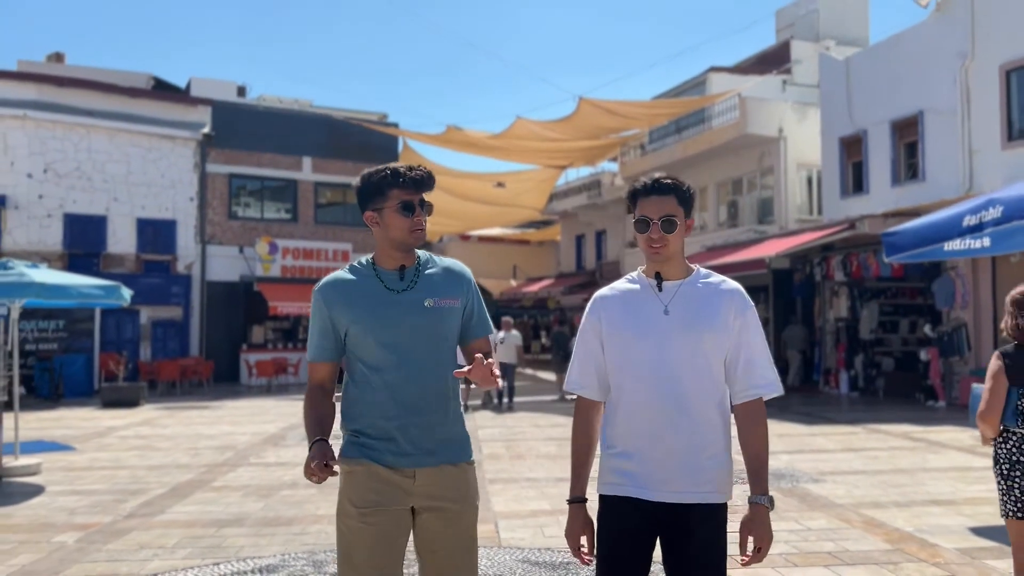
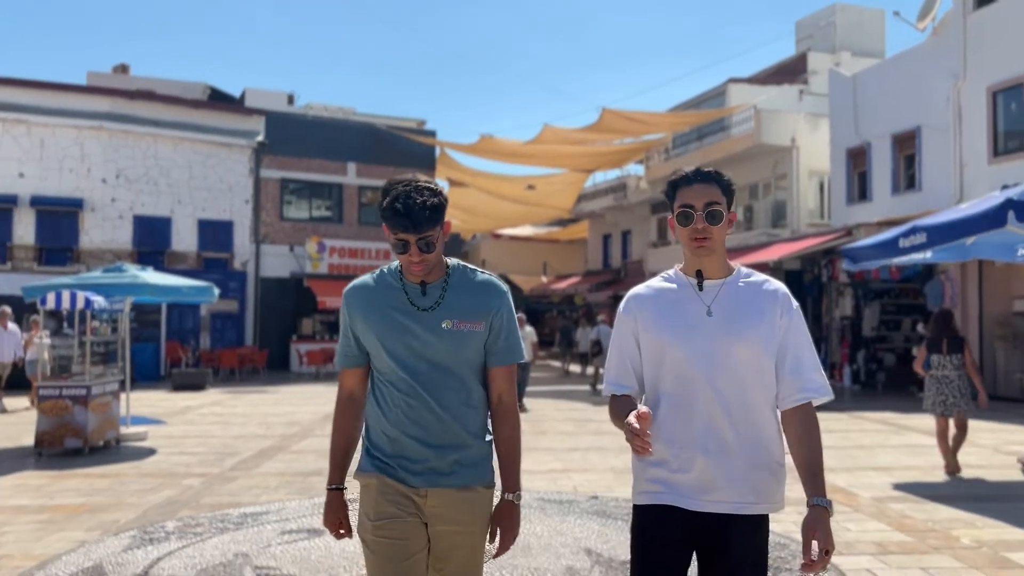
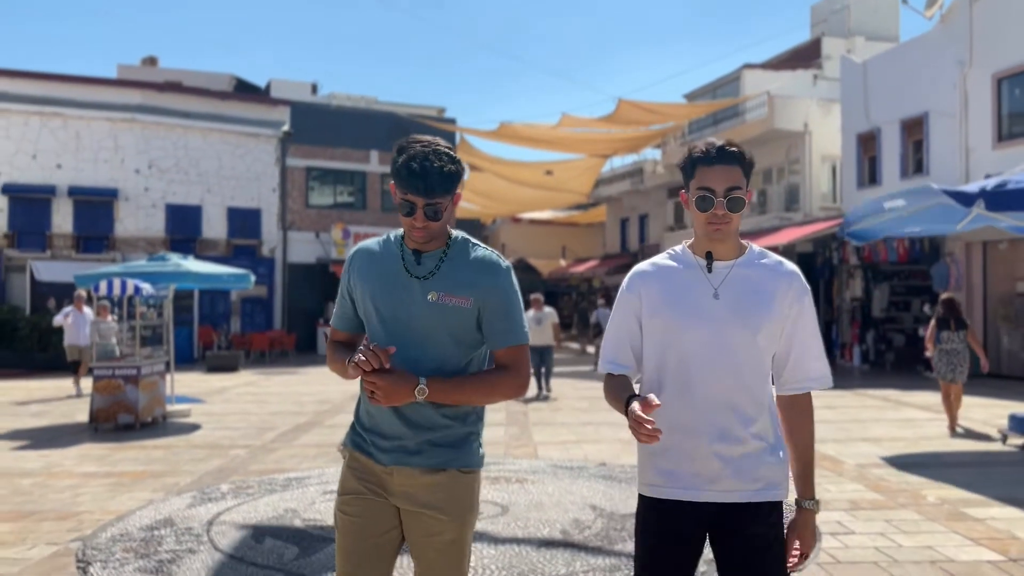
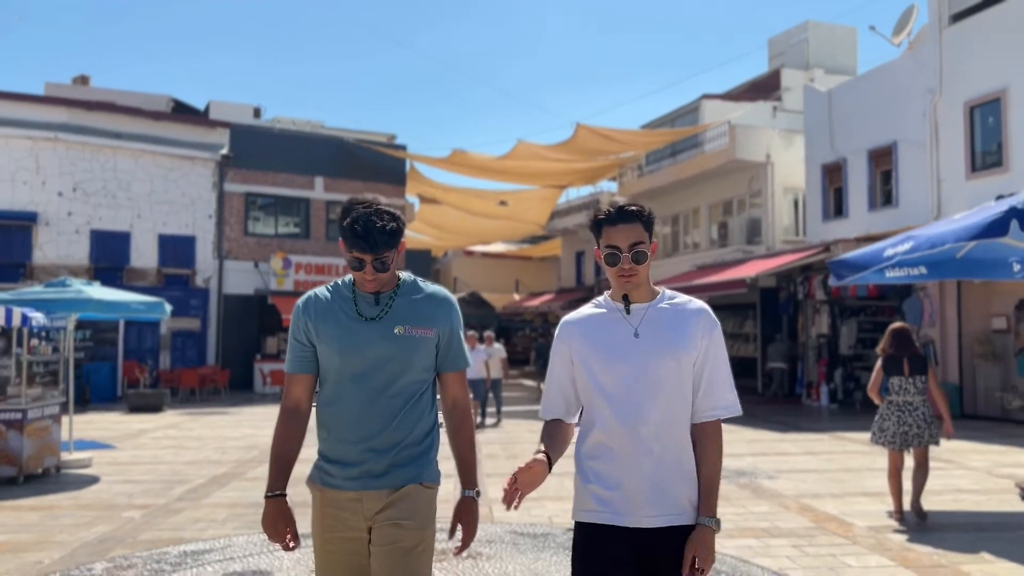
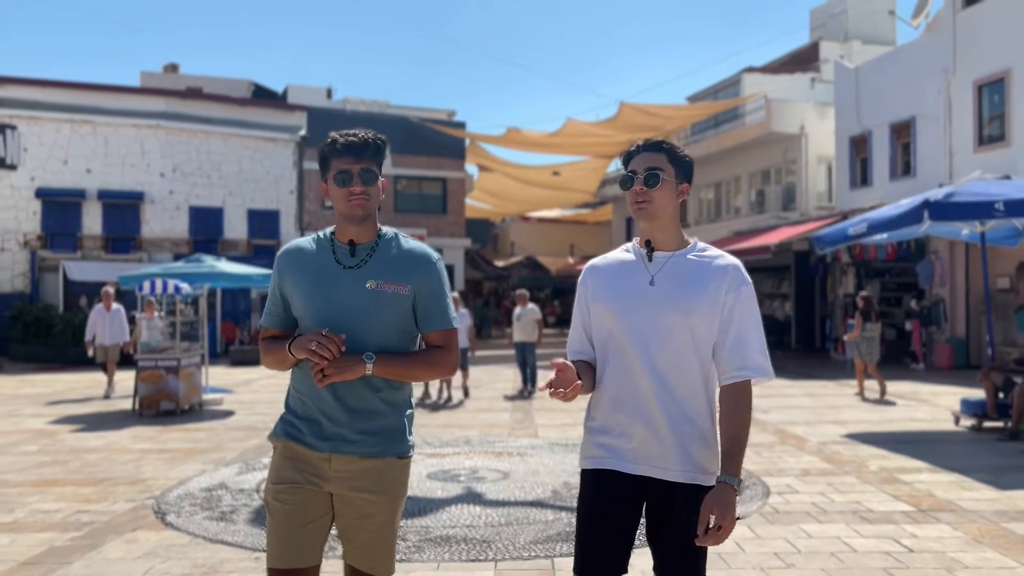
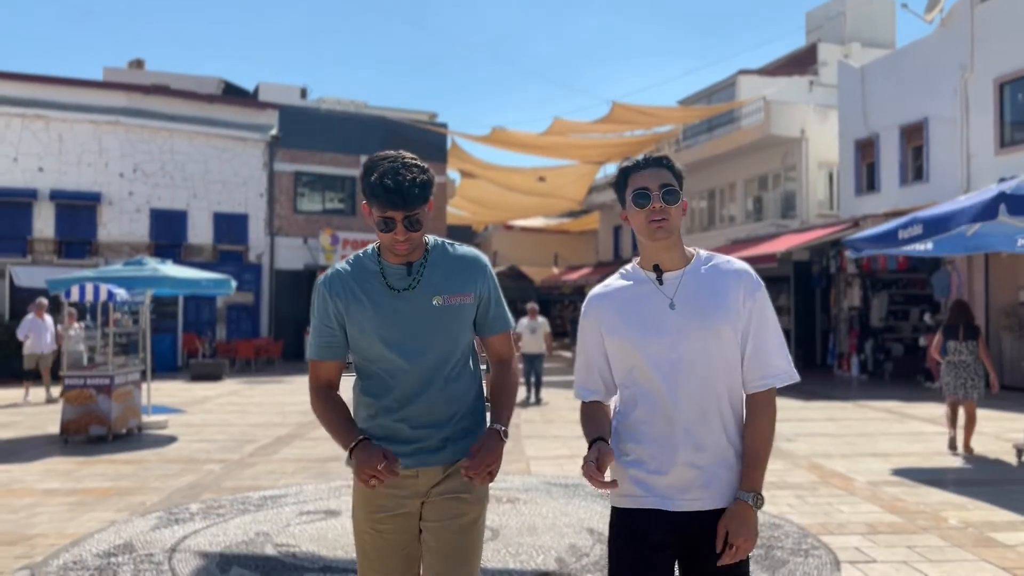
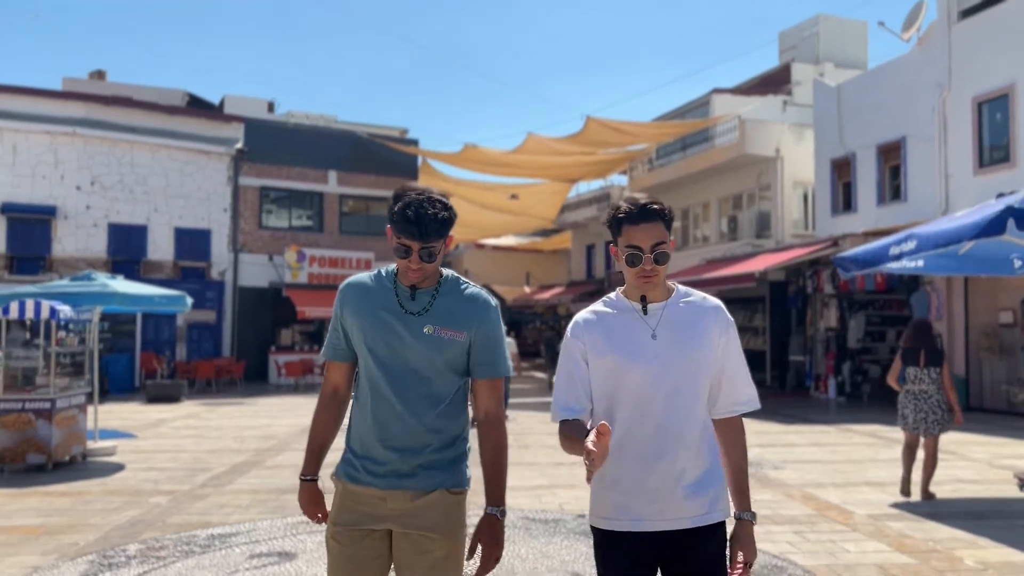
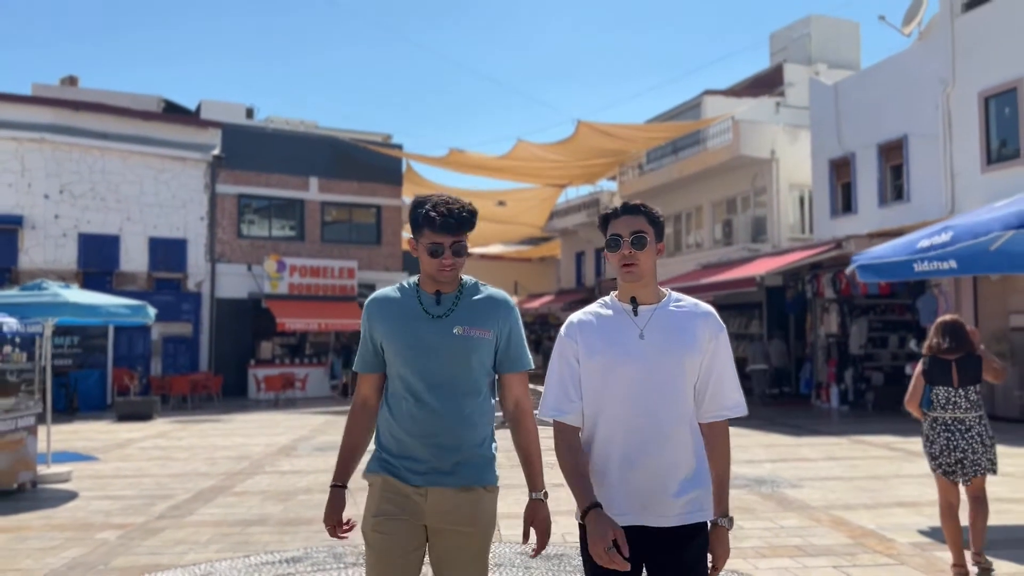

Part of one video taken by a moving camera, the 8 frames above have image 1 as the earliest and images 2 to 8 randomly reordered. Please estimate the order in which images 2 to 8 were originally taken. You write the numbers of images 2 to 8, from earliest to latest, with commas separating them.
8, 4, 7, 2, 6, 3, 5
